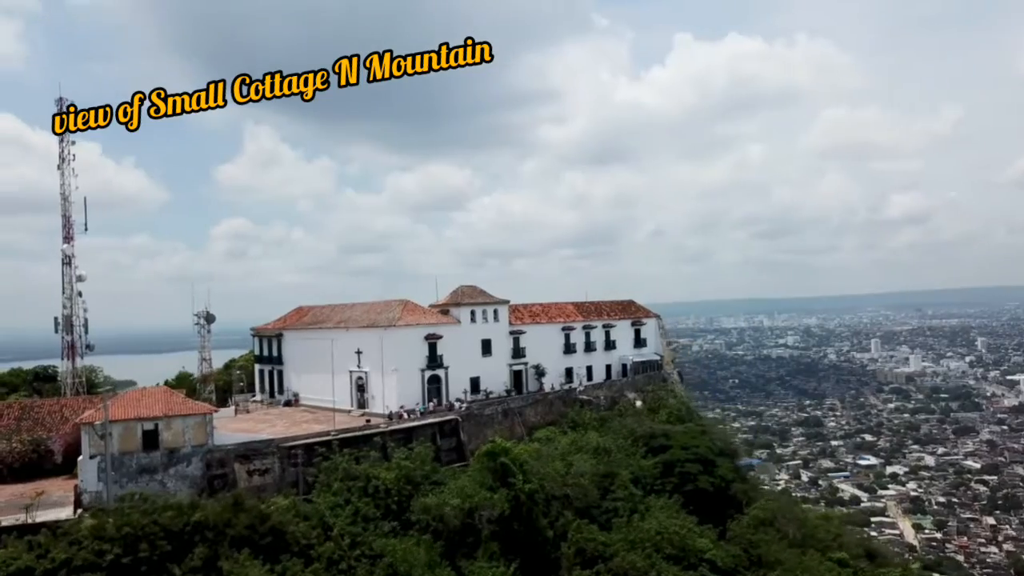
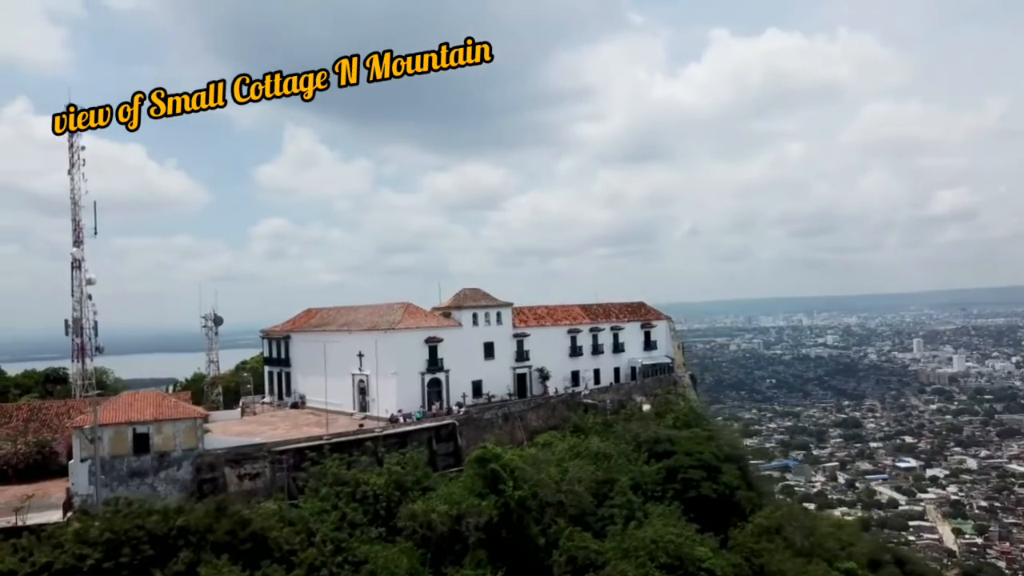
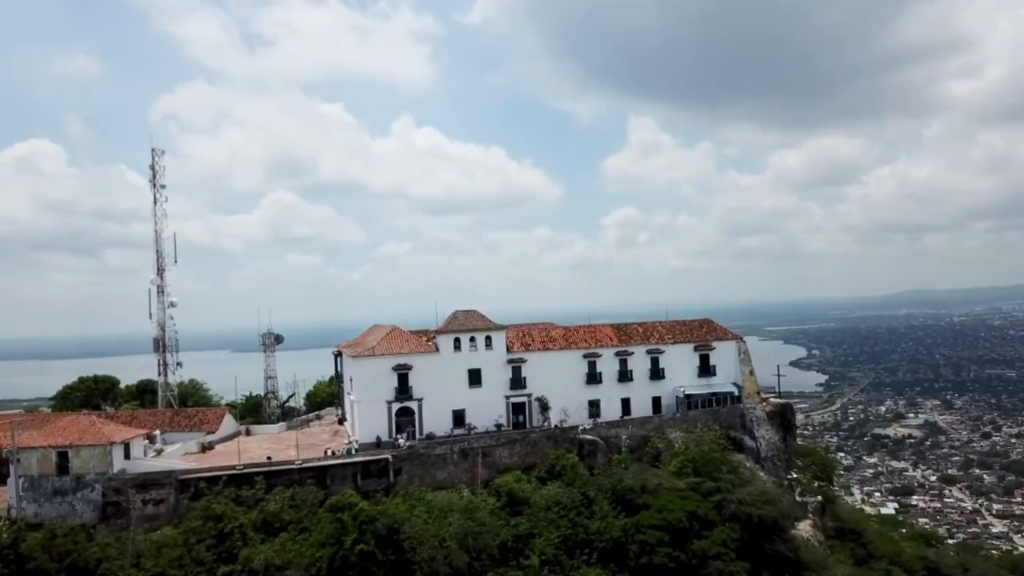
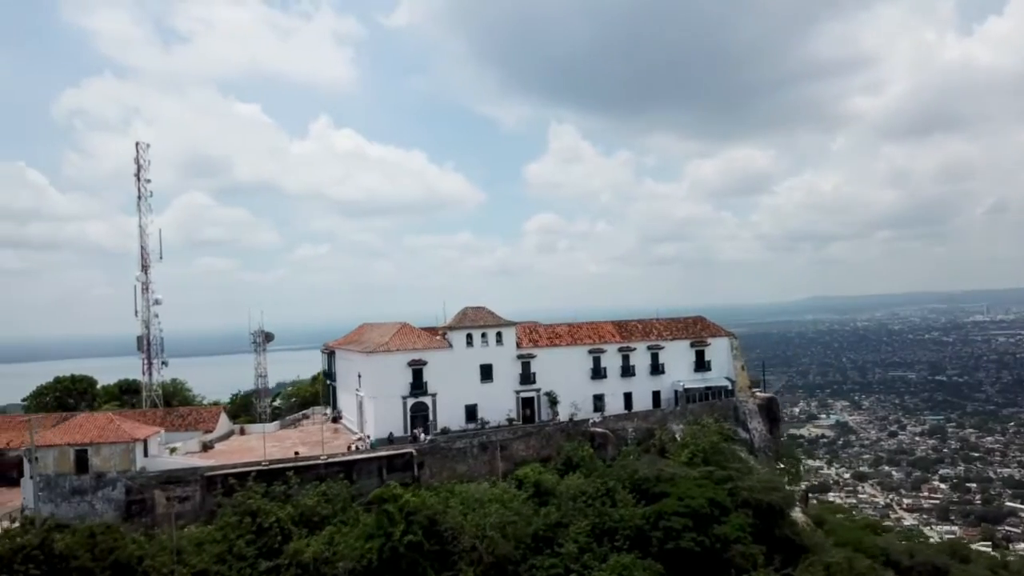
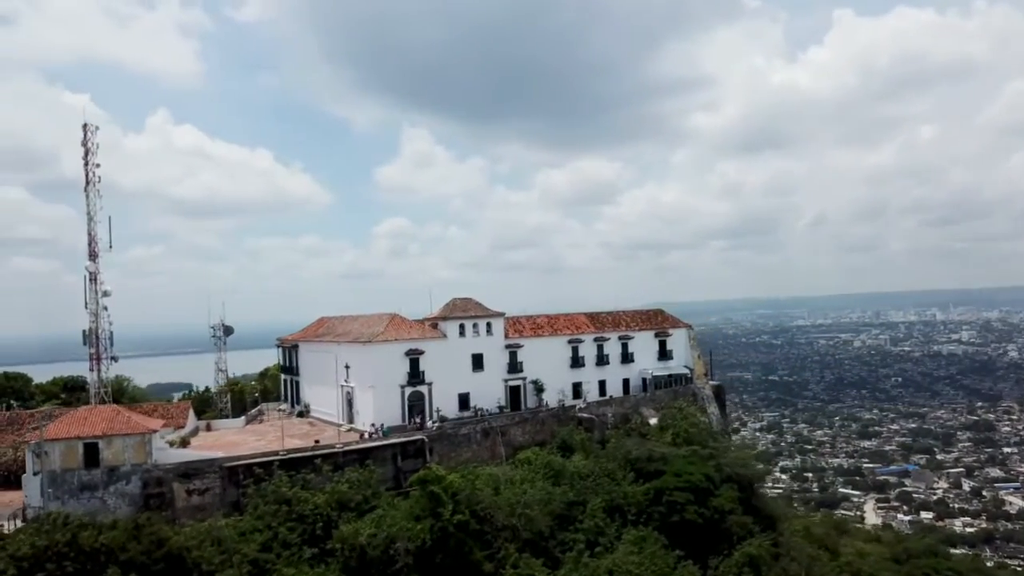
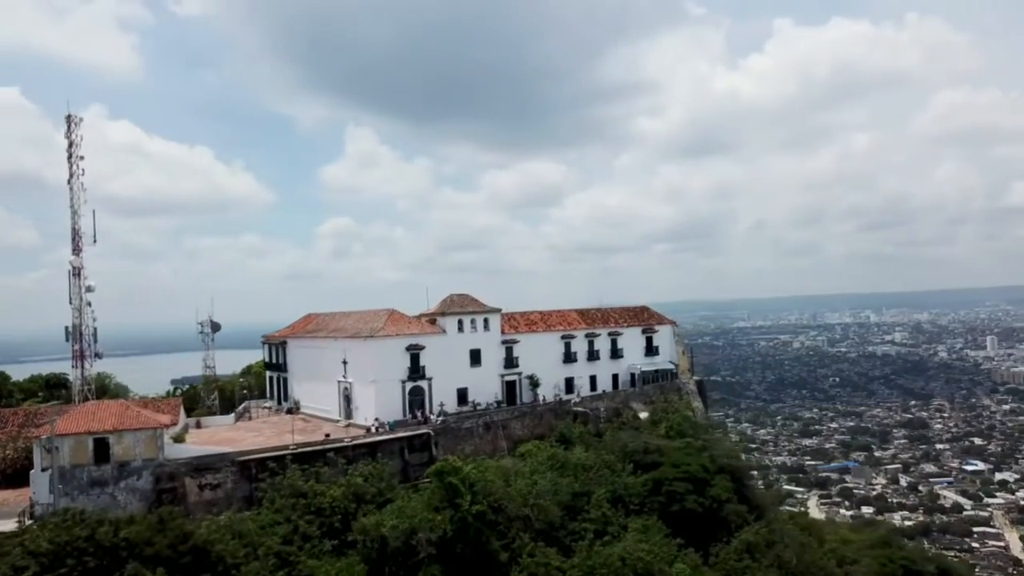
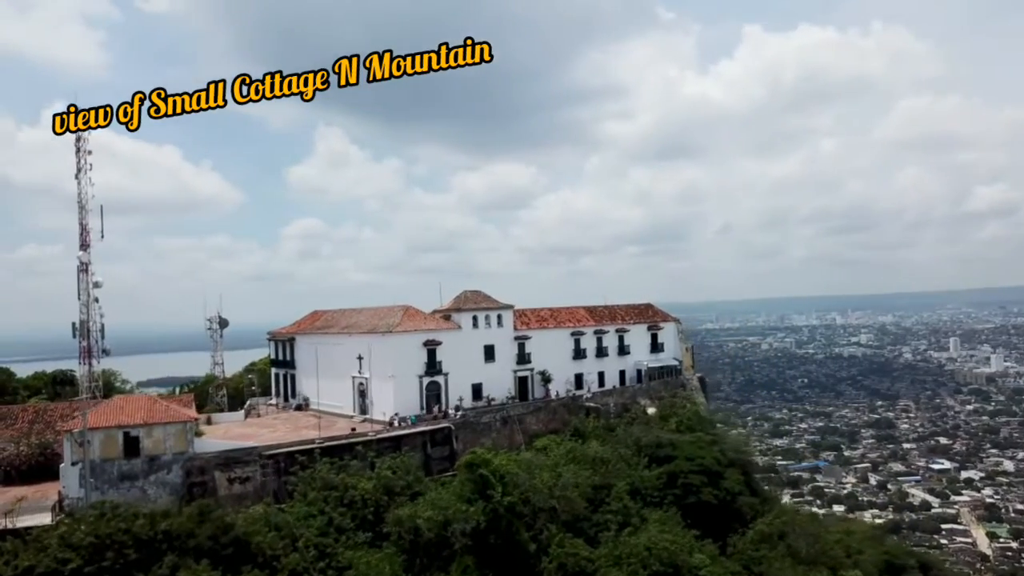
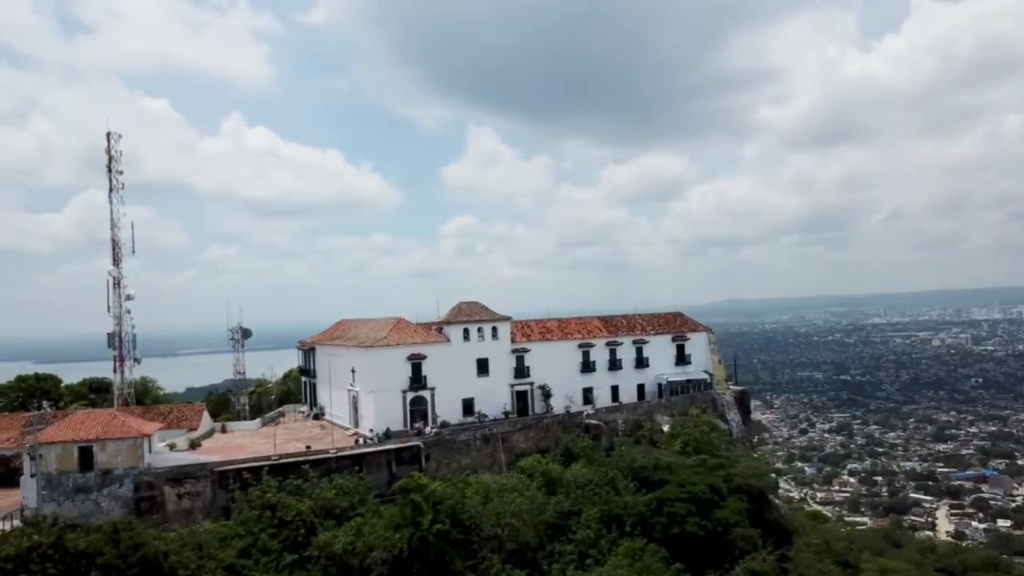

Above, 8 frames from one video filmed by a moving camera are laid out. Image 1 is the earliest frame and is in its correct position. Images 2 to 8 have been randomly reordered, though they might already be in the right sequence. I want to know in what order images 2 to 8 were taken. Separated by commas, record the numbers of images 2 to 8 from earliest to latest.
2, 7, 6, 5, 8, 4, 3
